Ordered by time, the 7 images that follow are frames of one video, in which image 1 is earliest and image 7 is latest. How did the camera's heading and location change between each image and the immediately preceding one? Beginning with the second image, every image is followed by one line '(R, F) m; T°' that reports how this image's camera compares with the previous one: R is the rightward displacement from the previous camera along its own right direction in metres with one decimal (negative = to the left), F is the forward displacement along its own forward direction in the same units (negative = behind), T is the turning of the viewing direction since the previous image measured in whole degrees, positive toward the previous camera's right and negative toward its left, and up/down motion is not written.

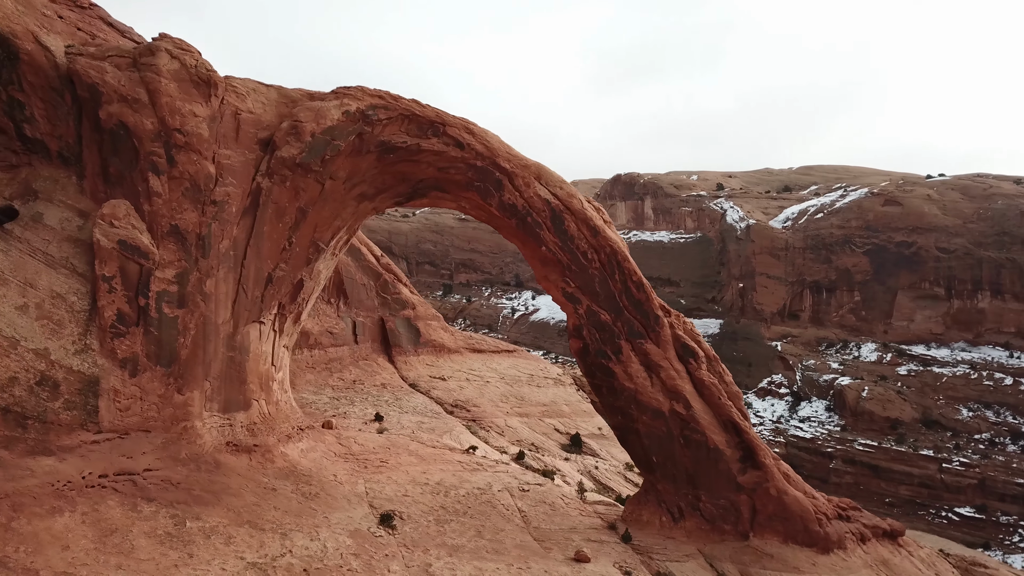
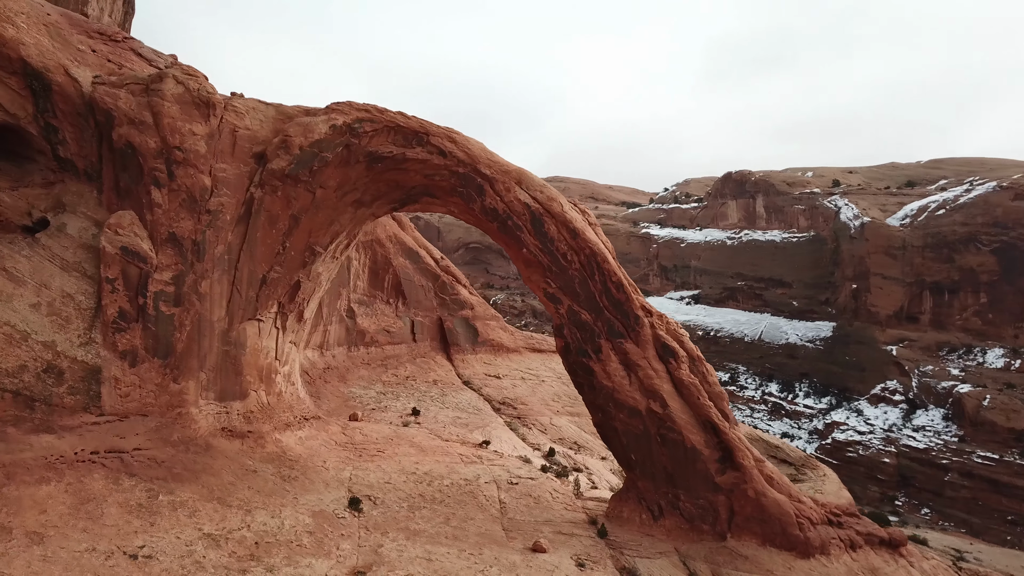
(+1.7, -0.2) m; -9°
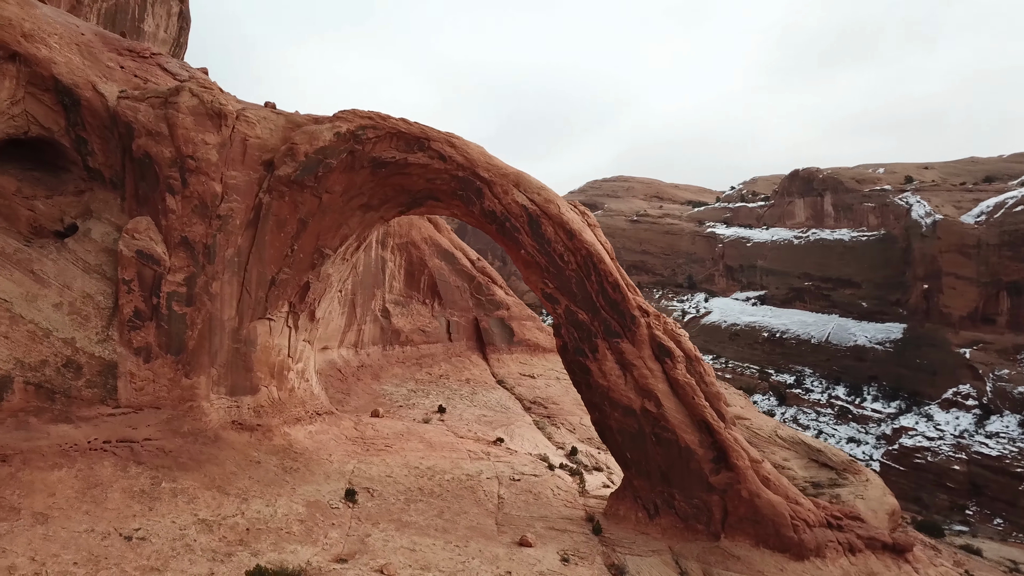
(+0.9, -0.2) m; -5°
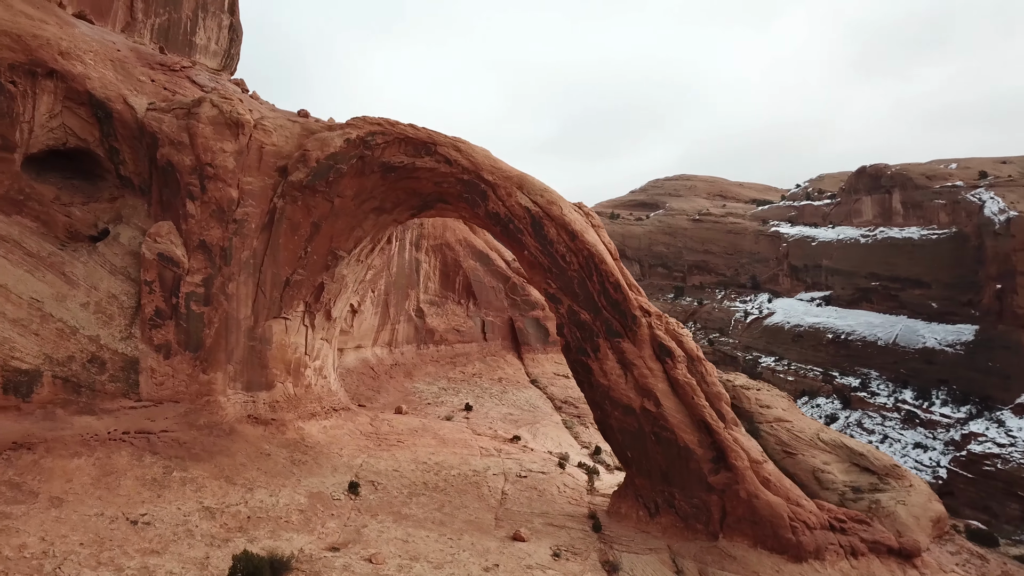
(+0.8, -0.2) m; -5°
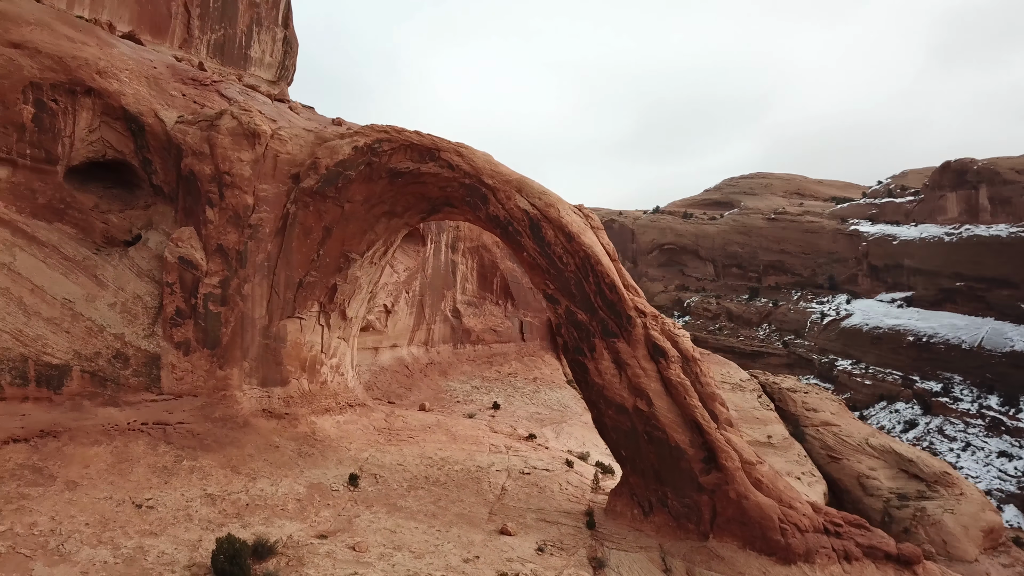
(+1.0, -0.2) m; -6°
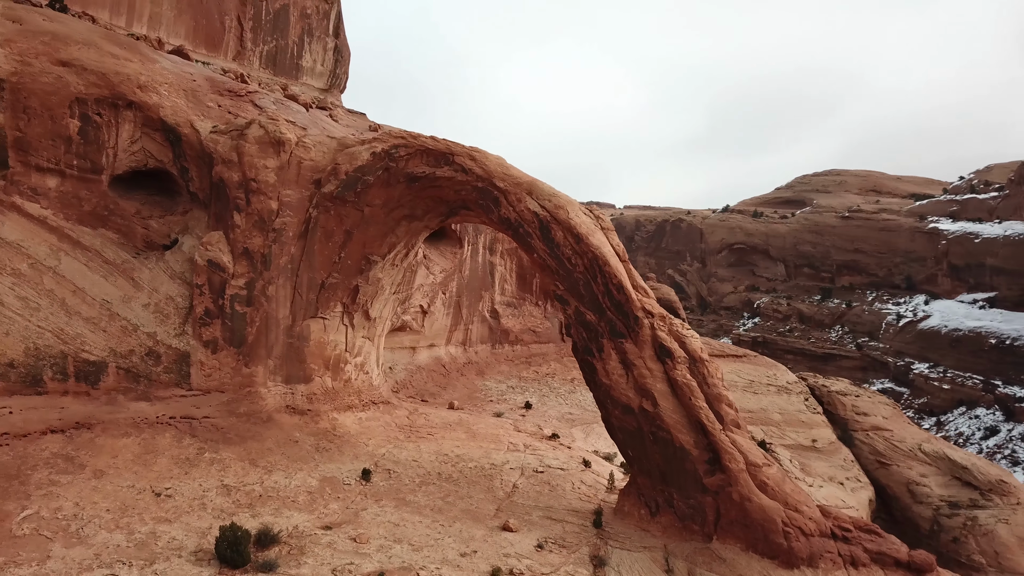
(+0.8, -0.1) m; -5°
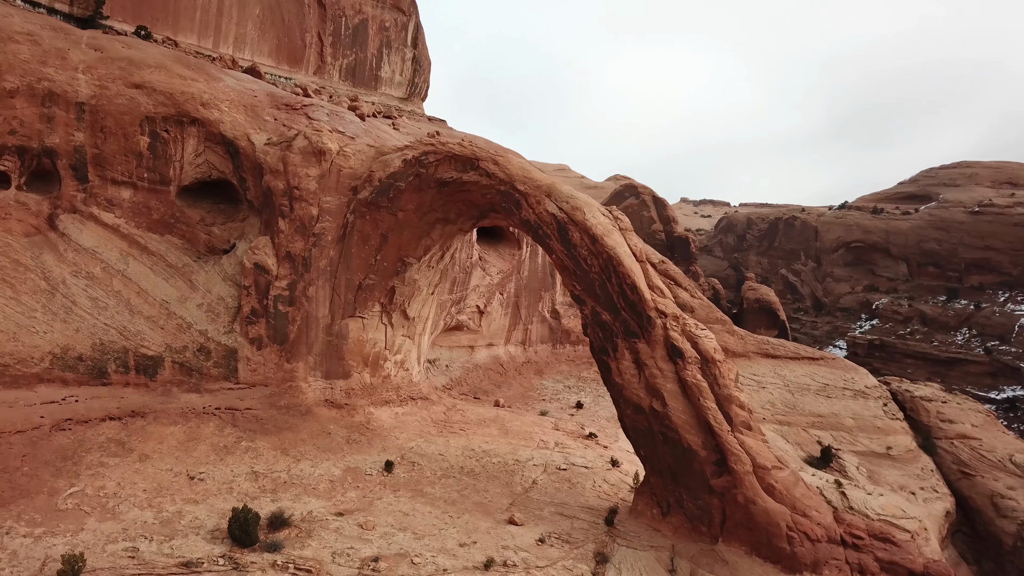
(+1.2, -0.2) m; -8°
